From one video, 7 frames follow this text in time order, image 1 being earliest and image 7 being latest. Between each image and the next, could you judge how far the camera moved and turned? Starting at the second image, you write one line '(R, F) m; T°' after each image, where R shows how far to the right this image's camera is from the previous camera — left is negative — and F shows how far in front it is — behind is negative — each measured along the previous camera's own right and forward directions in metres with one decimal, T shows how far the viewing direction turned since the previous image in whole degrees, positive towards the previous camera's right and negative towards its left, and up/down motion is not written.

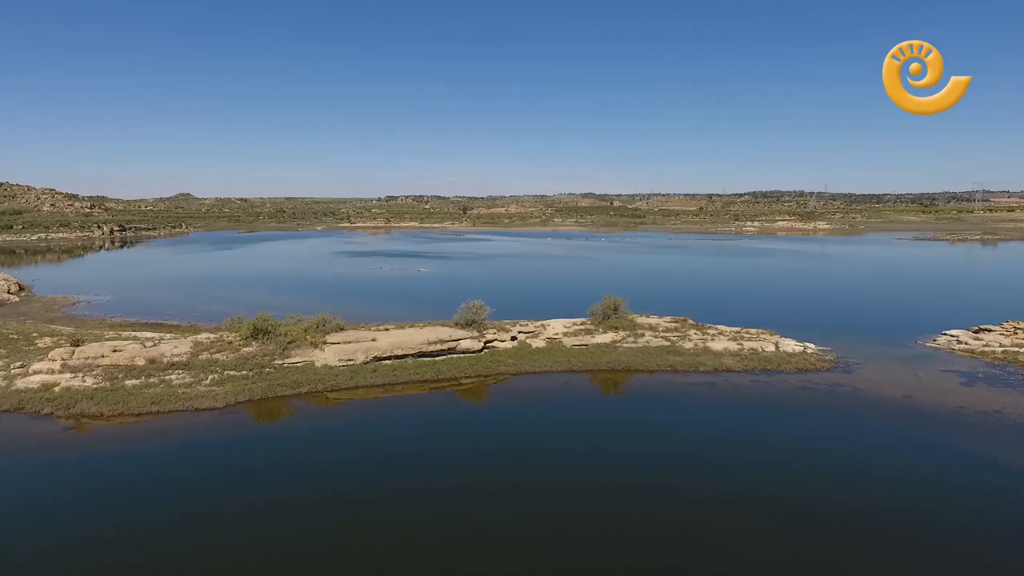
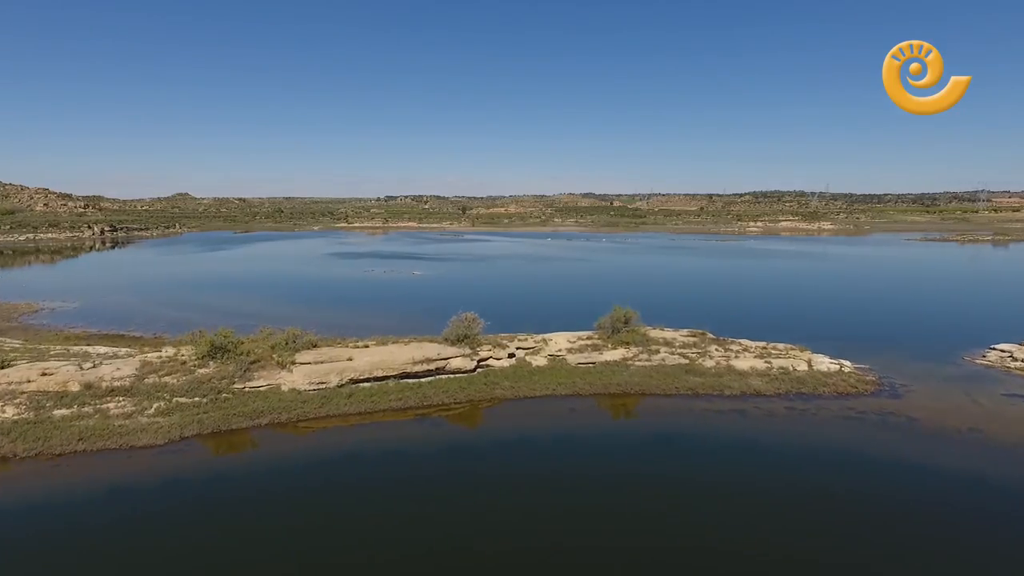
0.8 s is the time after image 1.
(0.0, +2.2) m; 0°
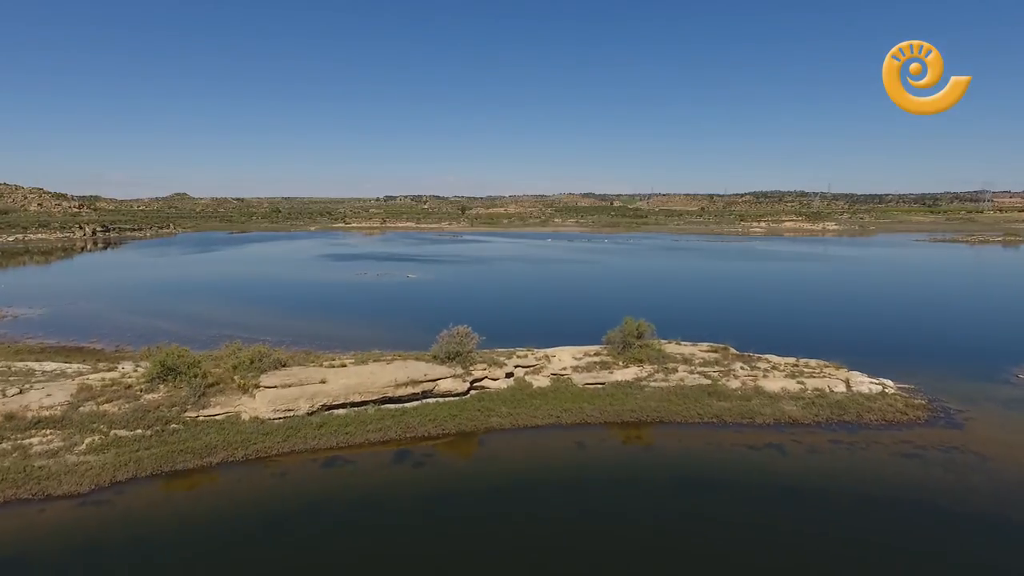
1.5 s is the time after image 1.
(0.0, +2.0) m; 0°
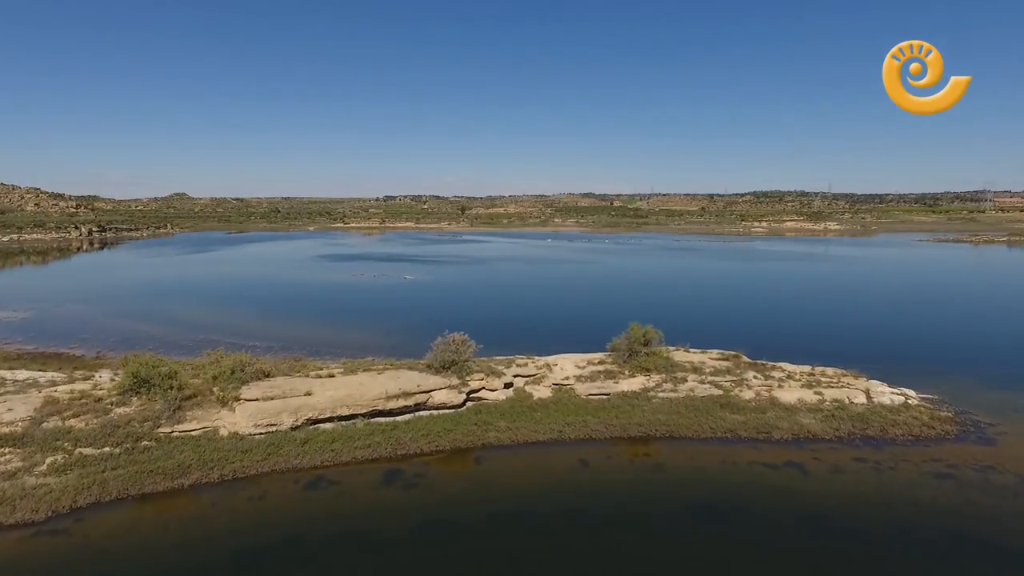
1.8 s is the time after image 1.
(0.0, +0.9) m; 0°
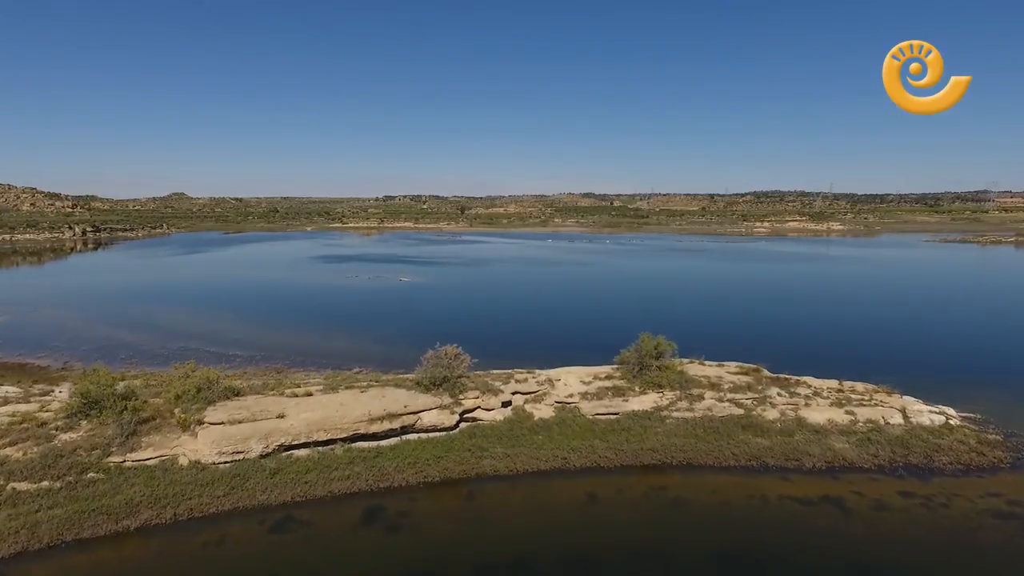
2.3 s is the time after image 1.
(0.0, +1.3) m; 0°
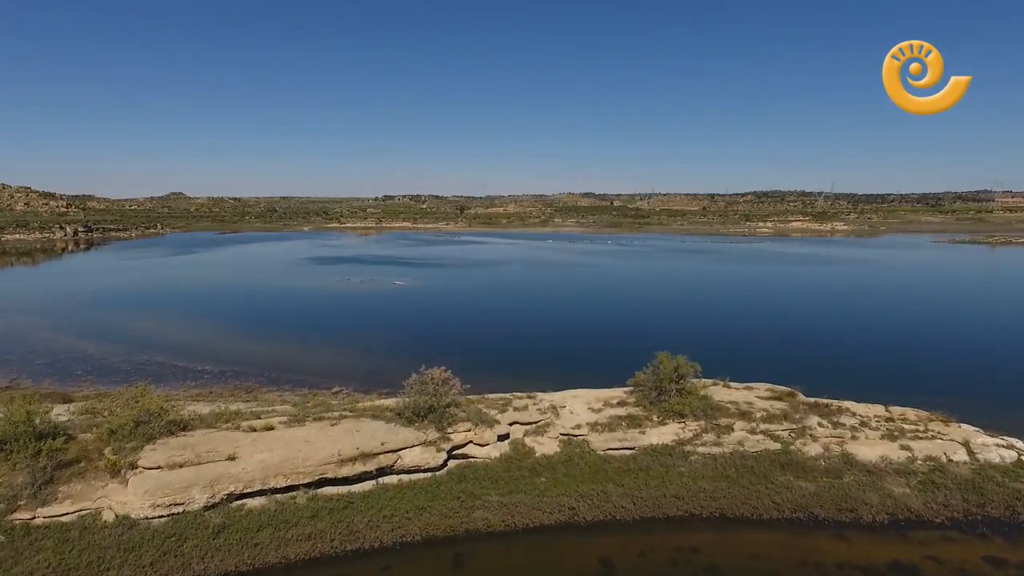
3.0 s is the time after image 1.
(0.0, +1.8) m; 0°
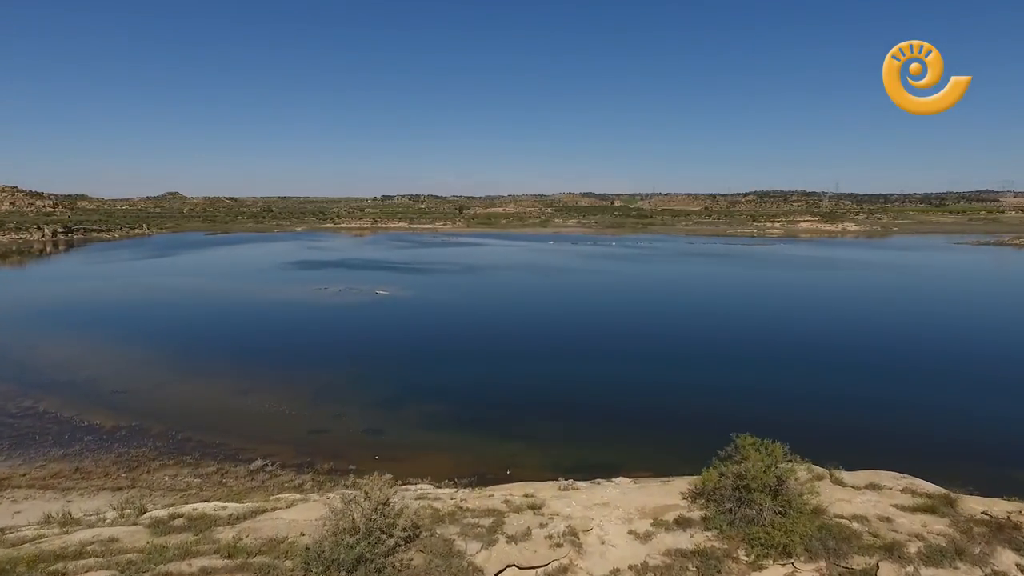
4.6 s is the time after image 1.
(+0.1, +4.4) m; 0°
